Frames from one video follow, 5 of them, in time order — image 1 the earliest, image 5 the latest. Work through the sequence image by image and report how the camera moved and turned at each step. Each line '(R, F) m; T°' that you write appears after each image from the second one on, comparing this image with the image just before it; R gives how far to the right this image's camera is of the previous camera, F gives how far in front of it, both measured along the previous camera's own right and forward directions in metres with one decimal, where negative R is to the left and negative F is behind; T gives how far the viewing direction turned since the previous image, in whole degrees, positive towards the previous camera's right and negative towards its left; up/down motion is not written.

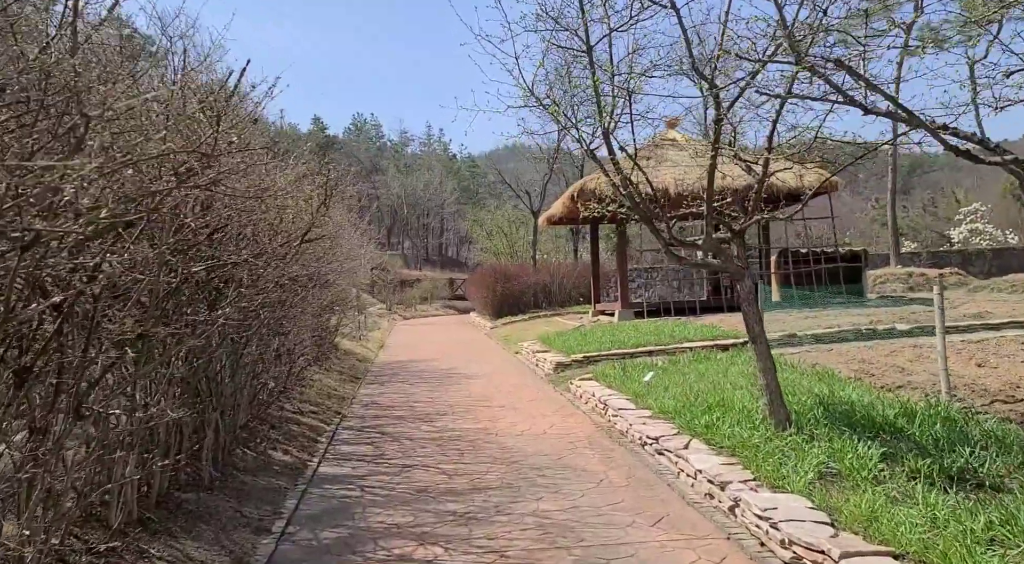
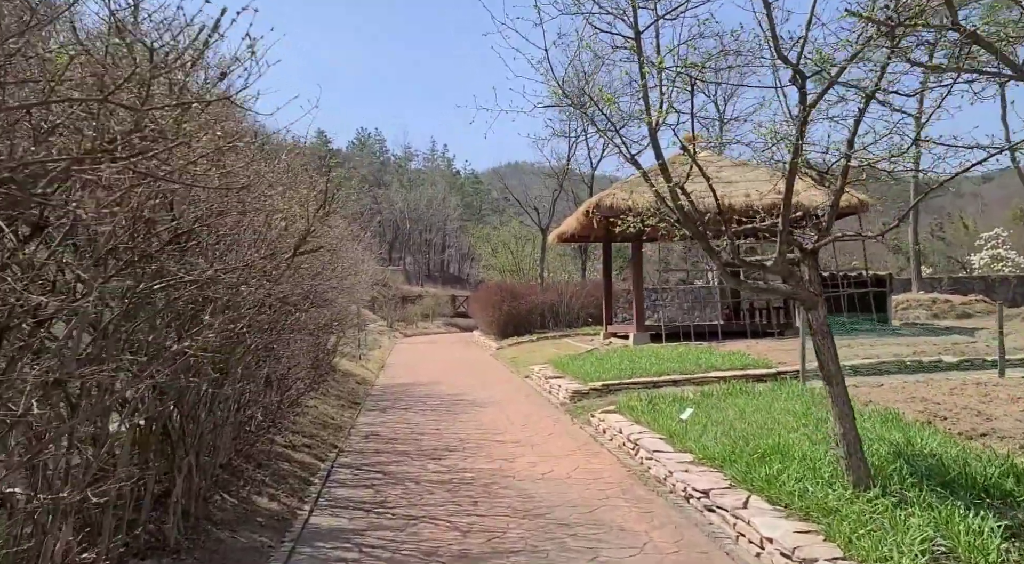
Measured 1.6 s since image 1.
(-0.2, +1.0) m; 0°
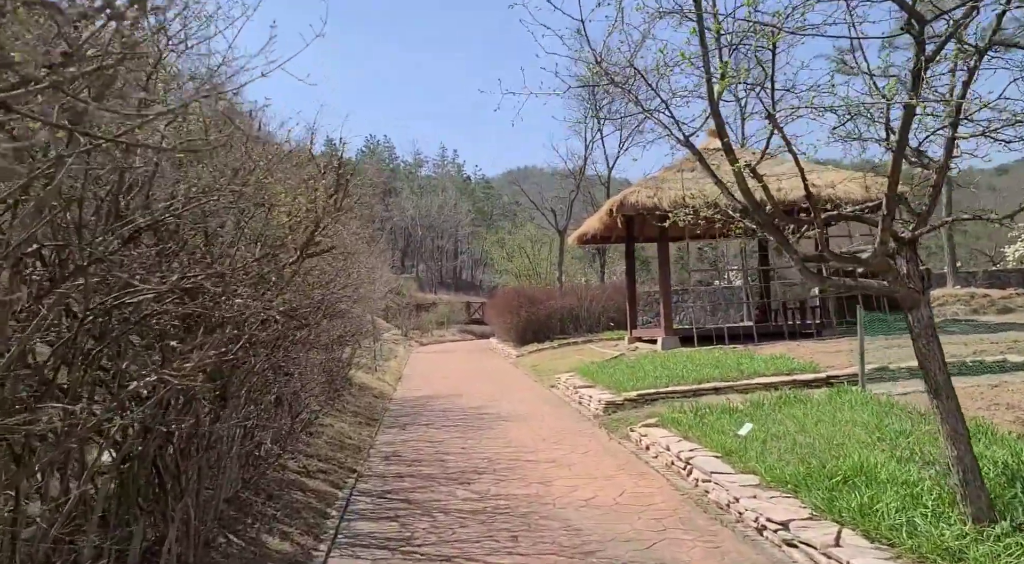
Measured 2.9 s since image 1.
(-0.2, +0.8) m; -1°
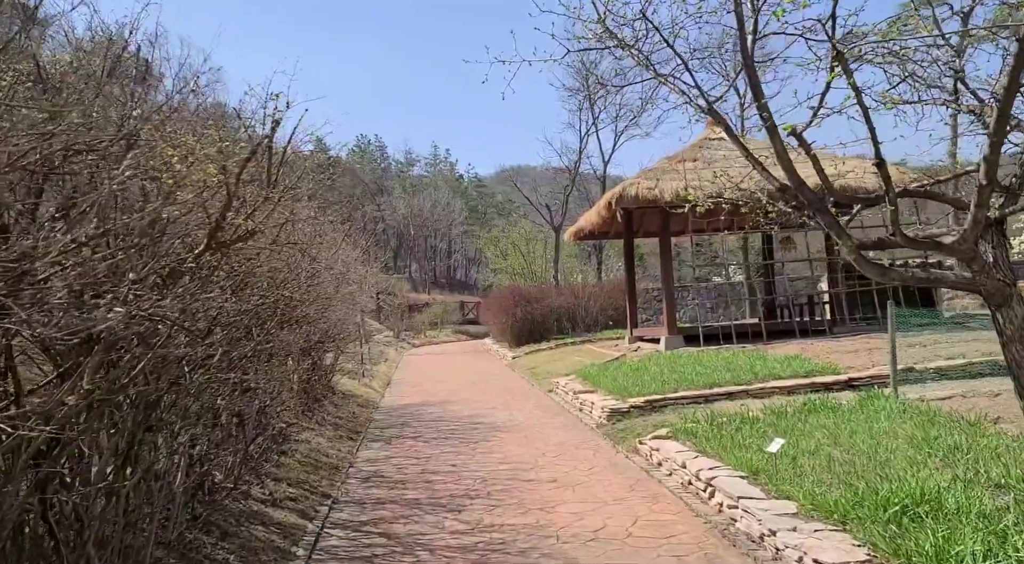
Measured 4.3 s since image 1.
(0.0, +1.0) m; 0°
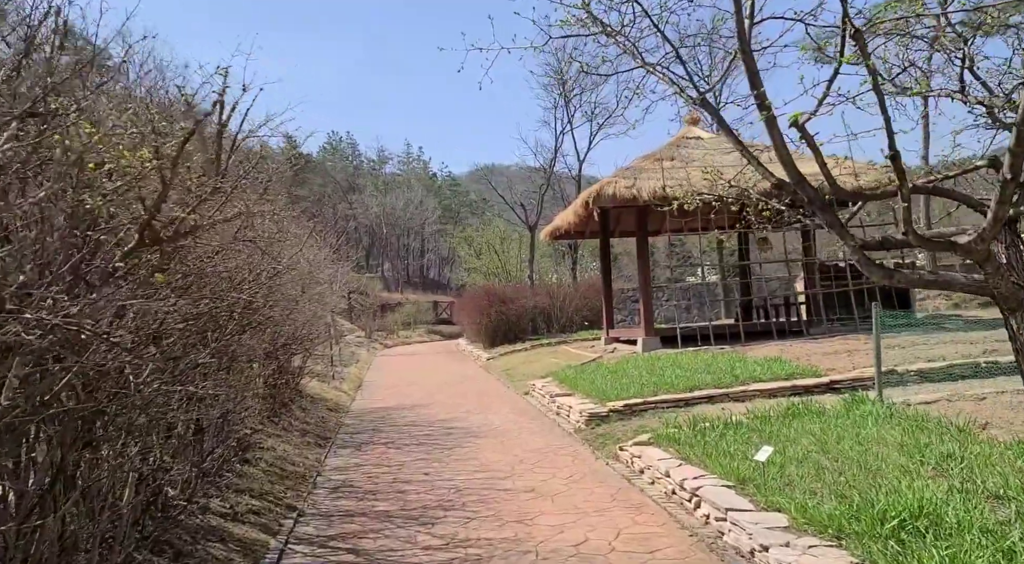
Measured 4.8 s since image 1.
(0.0, +0.3) m; +2°
